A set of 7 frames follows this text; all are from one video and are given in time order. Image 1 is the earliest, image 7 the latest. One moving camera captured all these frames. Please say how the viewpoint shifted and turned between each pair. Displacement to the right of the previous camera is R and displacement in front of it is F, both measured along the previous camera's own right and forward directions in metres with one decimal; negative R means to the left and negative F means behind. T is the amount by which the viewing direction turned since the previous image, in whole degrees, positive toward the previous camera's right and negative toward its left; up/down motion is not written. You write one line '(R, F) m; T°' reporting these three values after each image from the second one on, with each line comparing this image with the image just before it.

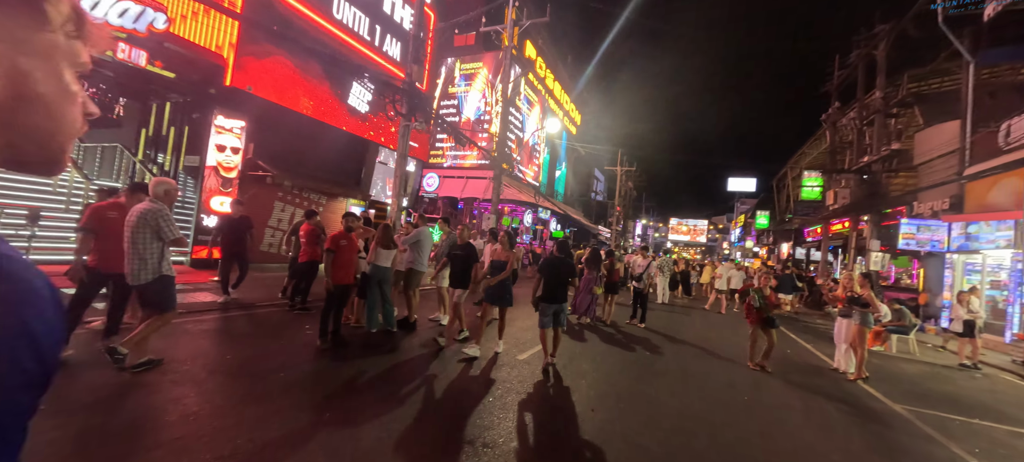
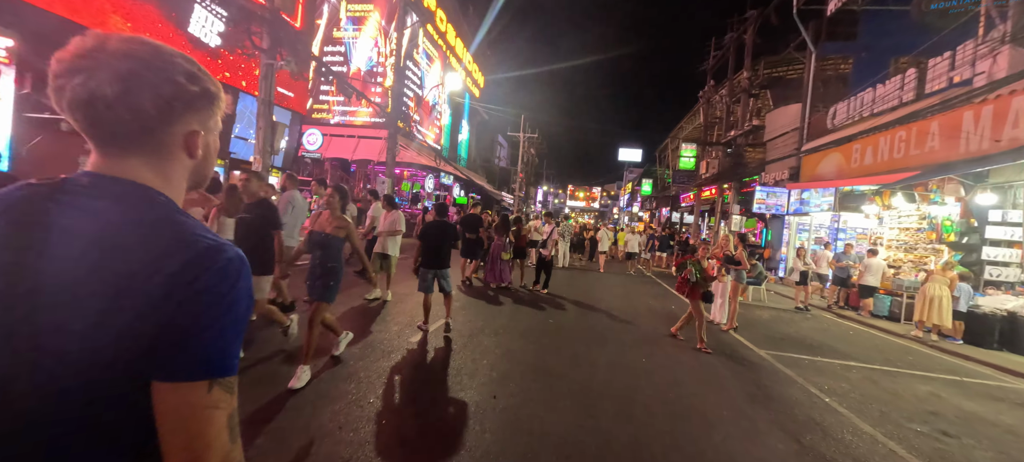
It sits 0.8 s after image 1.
(+0.1, +0.6) m; +14°
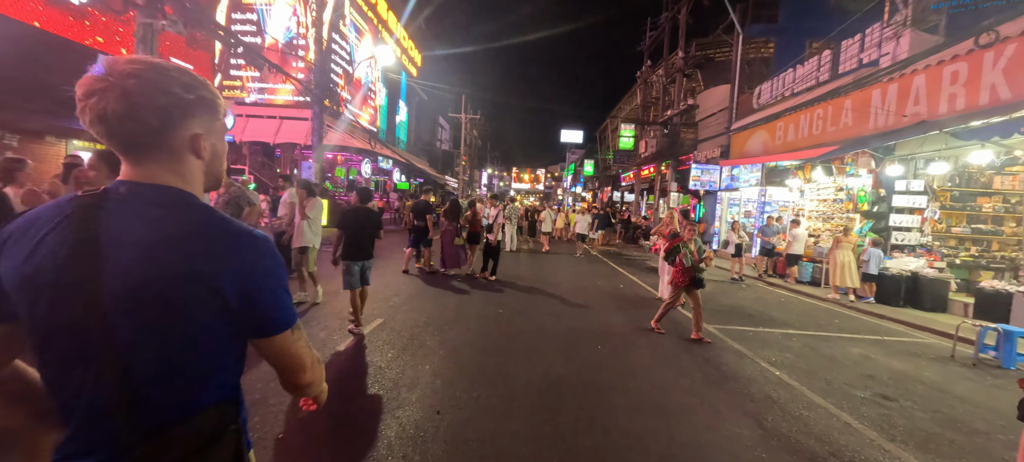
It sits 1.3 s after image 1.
(0.0, +0.5) m; +8°
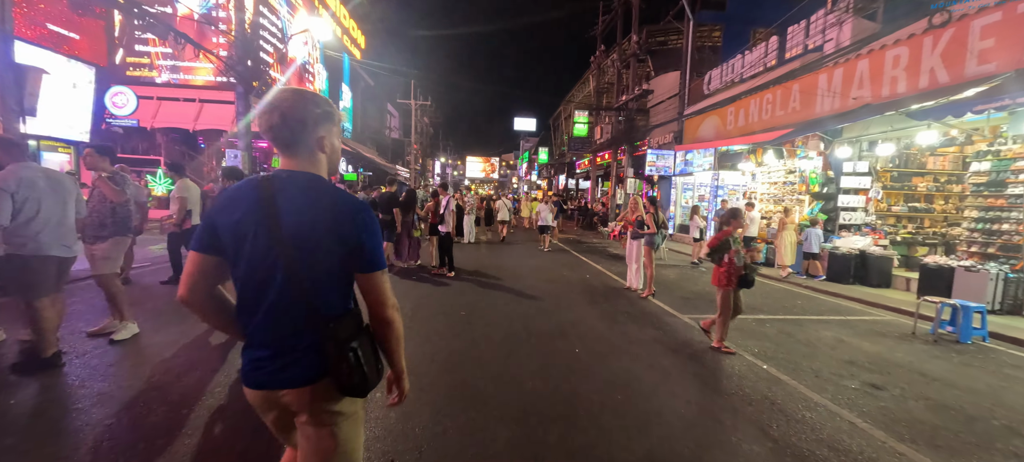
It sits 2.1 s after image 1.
(-0.1, +0.7) m; +6°
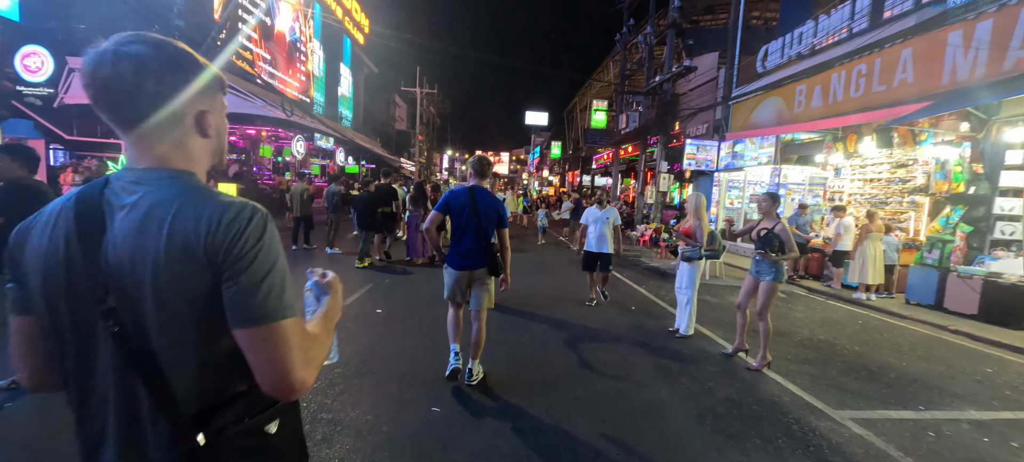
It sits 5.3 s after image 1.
(-0.1, +2.8) m; -1°
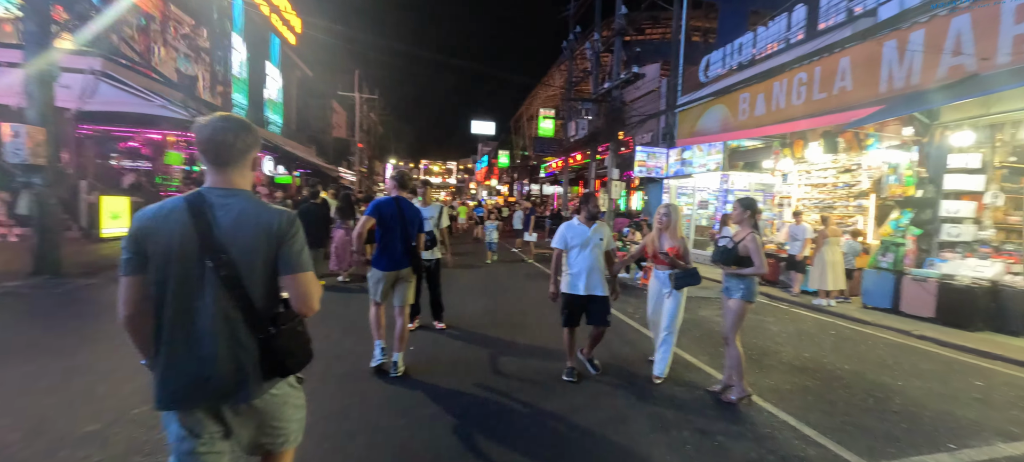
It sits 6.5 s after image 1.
(0.0, +0.9) m; +7°
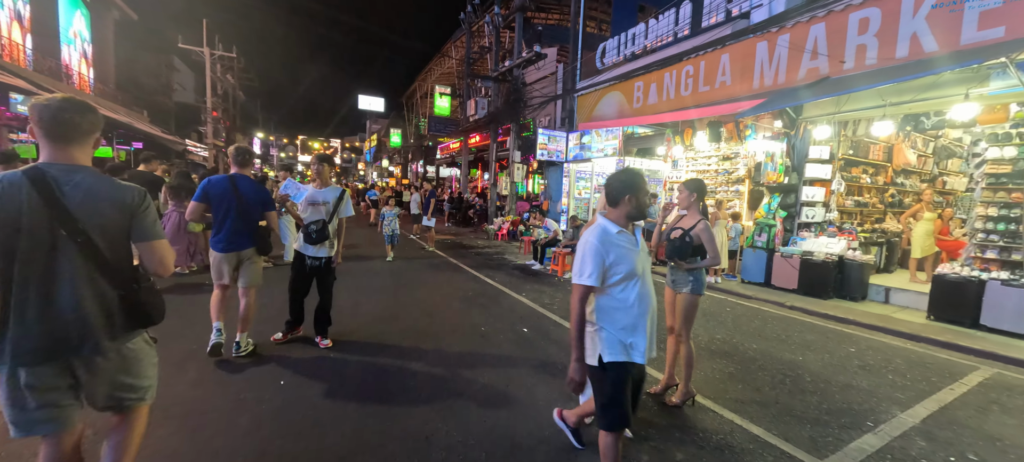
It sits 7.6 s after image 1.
(-0.2, +0.8) m; +15°
